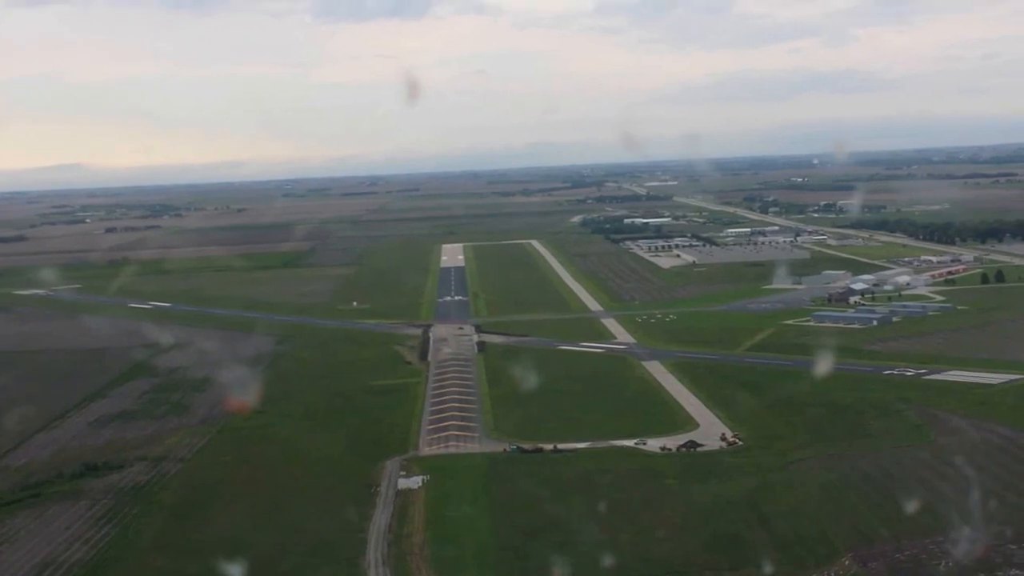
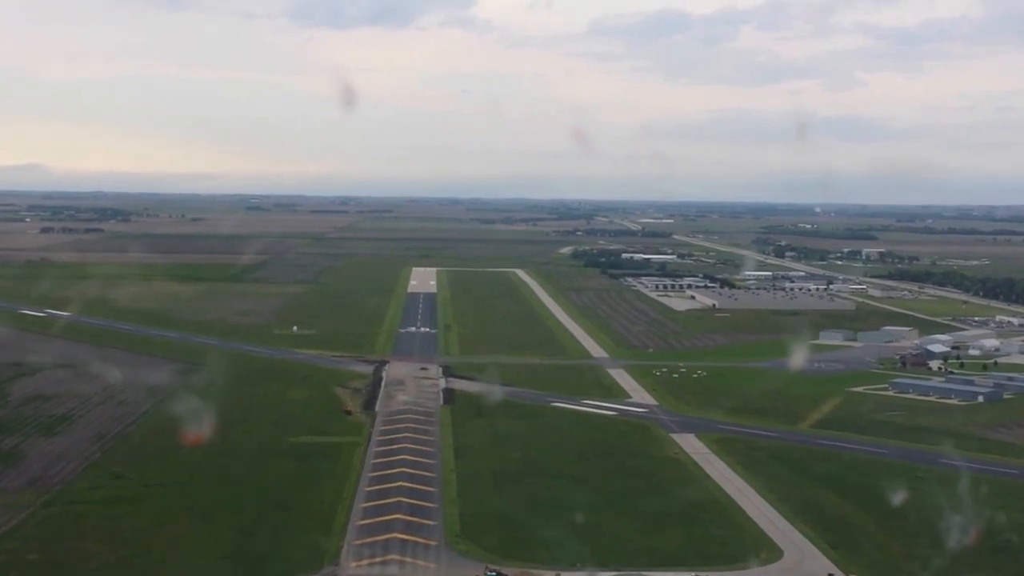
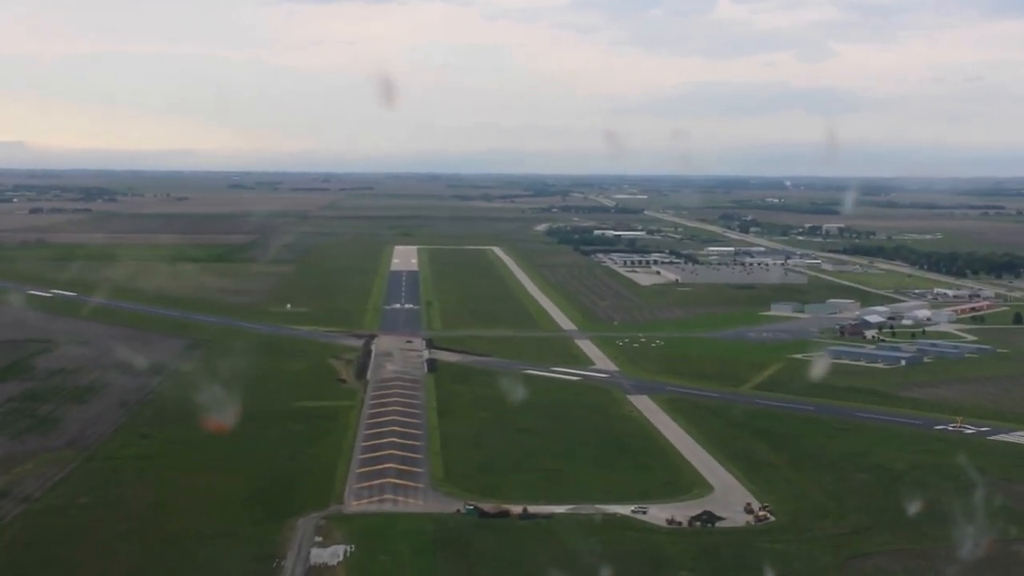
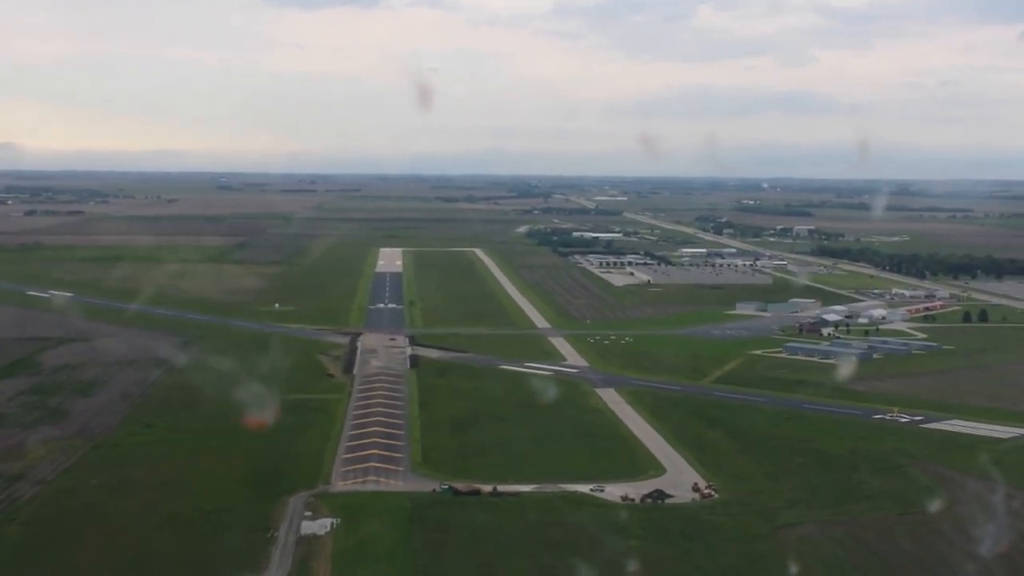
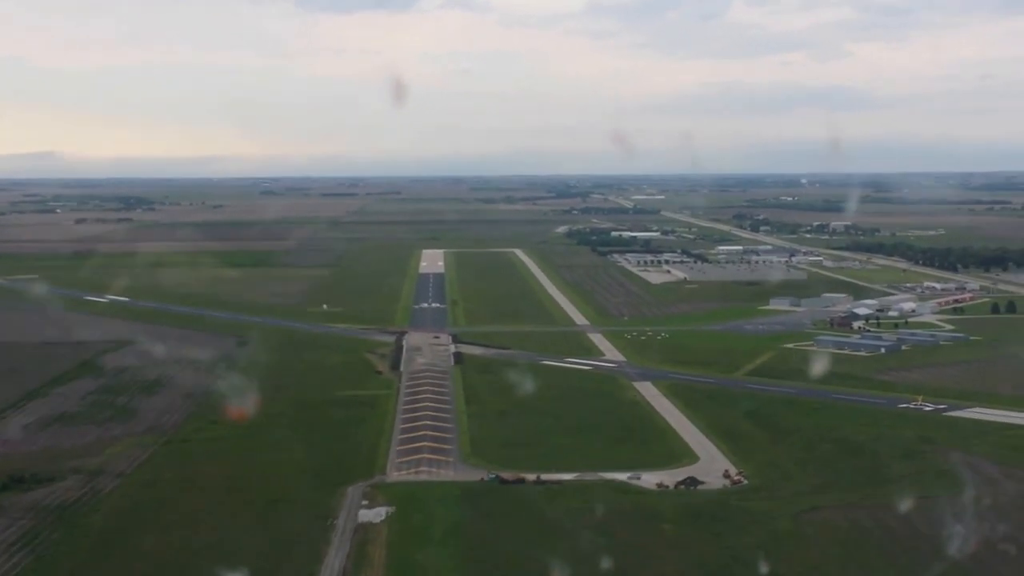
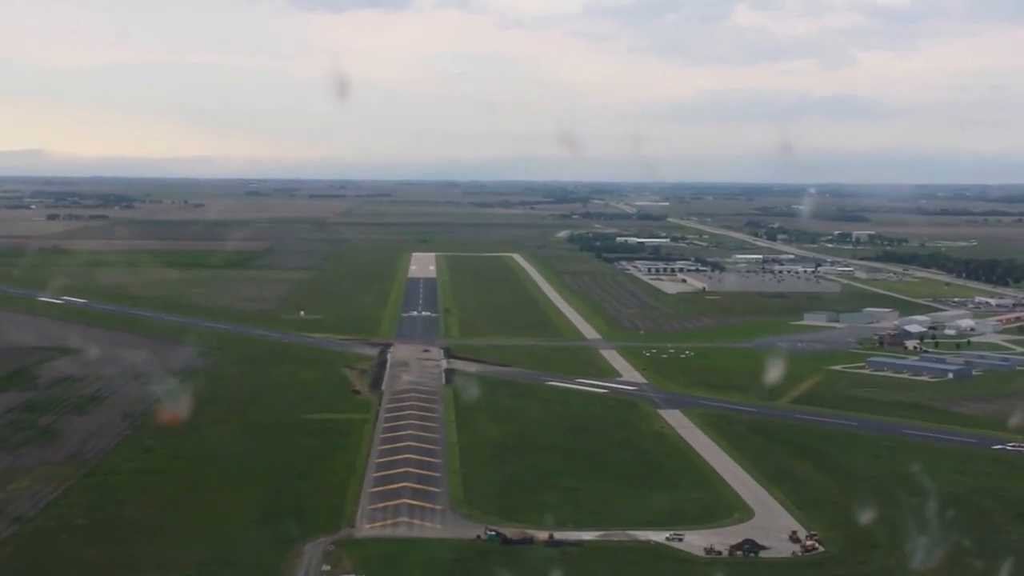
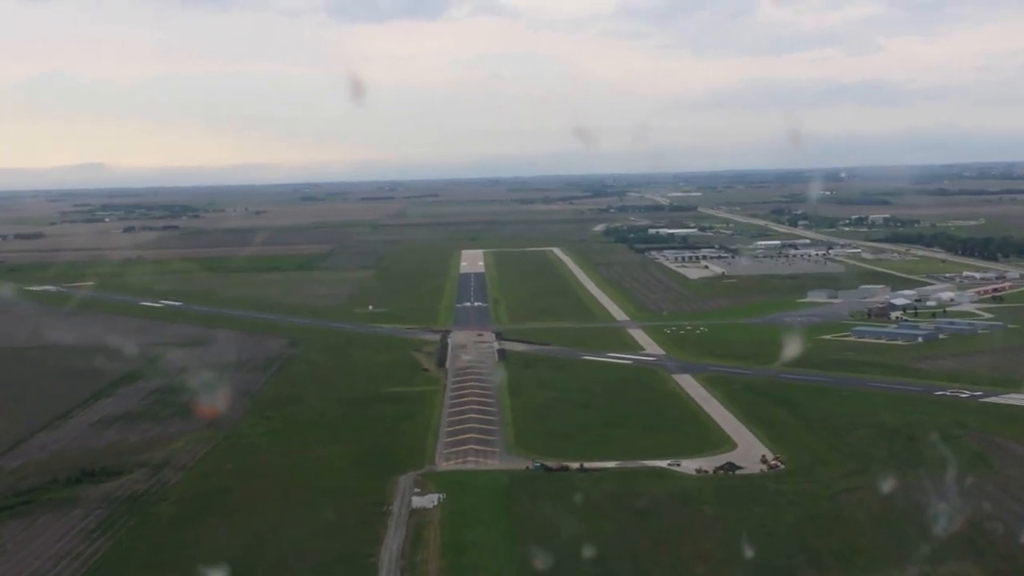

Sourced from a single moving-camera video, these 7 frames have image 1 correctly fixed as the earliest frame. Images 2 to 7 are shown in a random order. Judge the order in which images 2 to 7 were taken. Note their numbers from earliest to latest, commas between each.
7, 5, 4, 3, 6, 2
